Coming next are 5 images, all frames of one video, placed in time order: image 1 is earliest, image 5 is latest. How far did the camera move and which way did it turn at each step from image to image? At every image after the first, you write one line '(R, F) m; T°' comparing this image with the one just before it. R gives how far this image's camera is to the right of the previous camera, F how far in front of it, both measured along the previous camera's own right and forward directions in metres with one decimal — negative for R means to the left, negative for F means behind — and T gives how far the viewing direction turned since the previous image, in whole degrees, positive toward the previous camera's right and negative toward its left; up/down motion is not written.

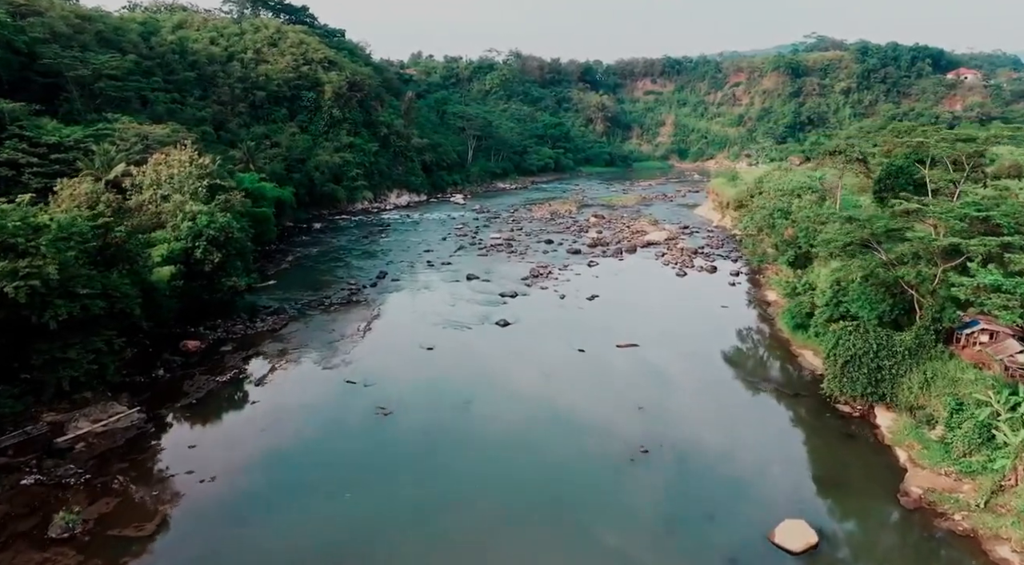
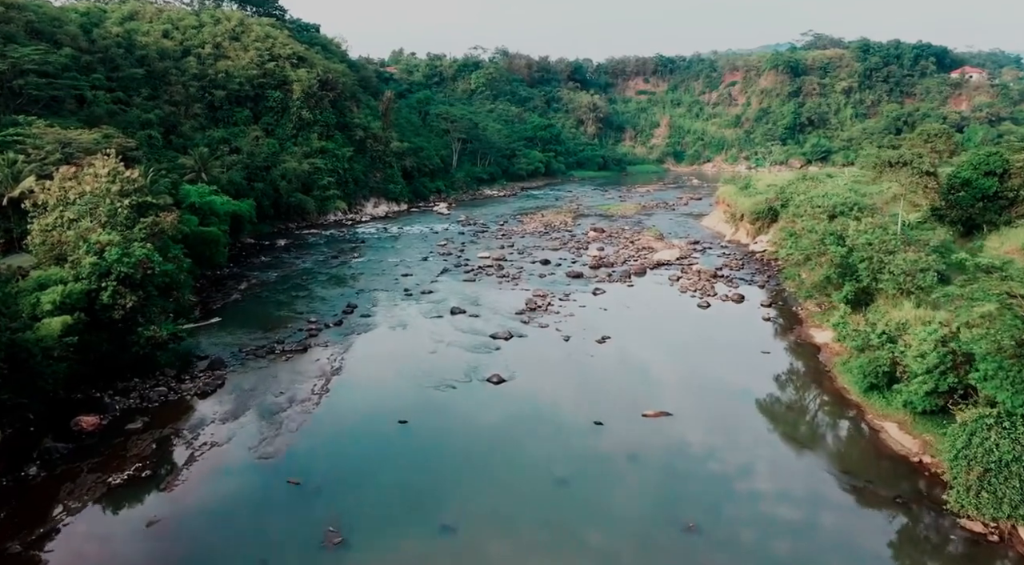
(-0.2, +4.5) m; +1°
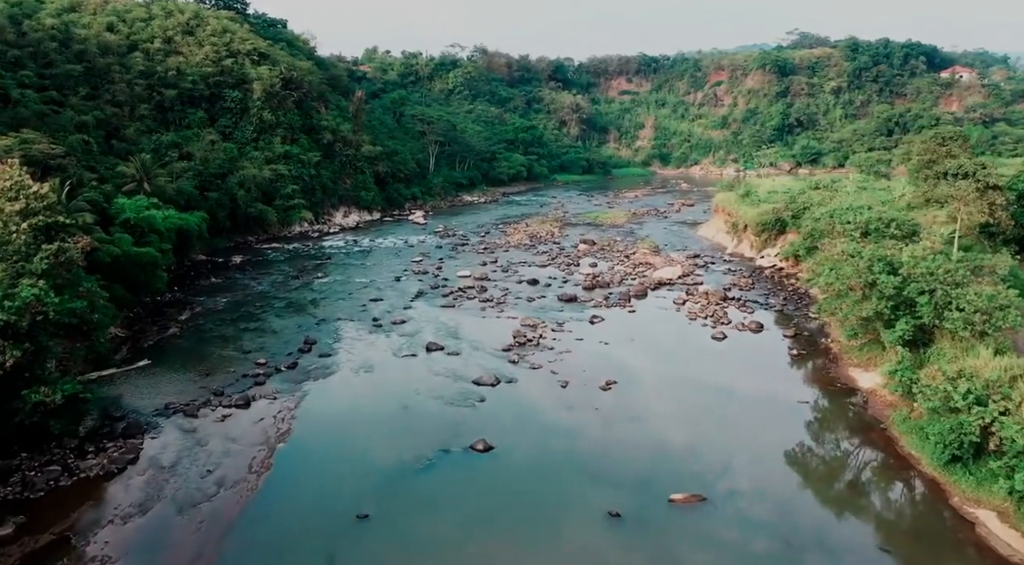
(-0.2, +3.5) m; +2°
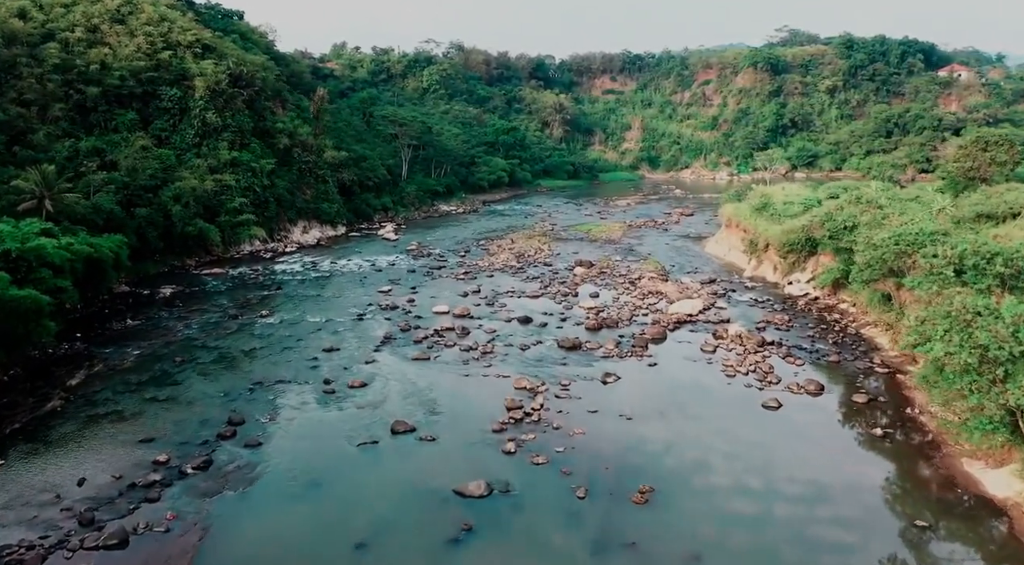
(-0.3, +5.0) m; +2°
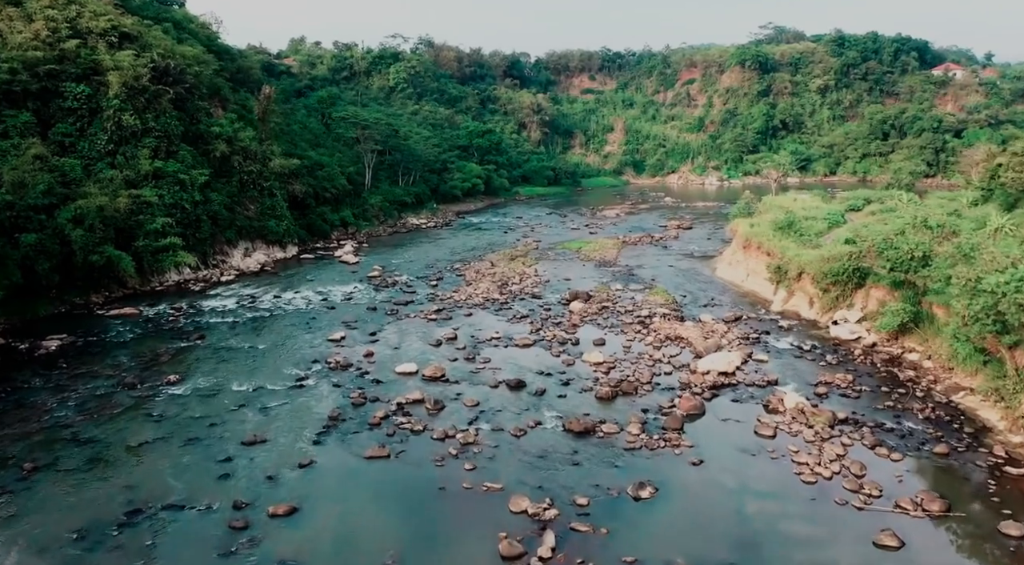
(-0.4, +5.4) m; +2°
